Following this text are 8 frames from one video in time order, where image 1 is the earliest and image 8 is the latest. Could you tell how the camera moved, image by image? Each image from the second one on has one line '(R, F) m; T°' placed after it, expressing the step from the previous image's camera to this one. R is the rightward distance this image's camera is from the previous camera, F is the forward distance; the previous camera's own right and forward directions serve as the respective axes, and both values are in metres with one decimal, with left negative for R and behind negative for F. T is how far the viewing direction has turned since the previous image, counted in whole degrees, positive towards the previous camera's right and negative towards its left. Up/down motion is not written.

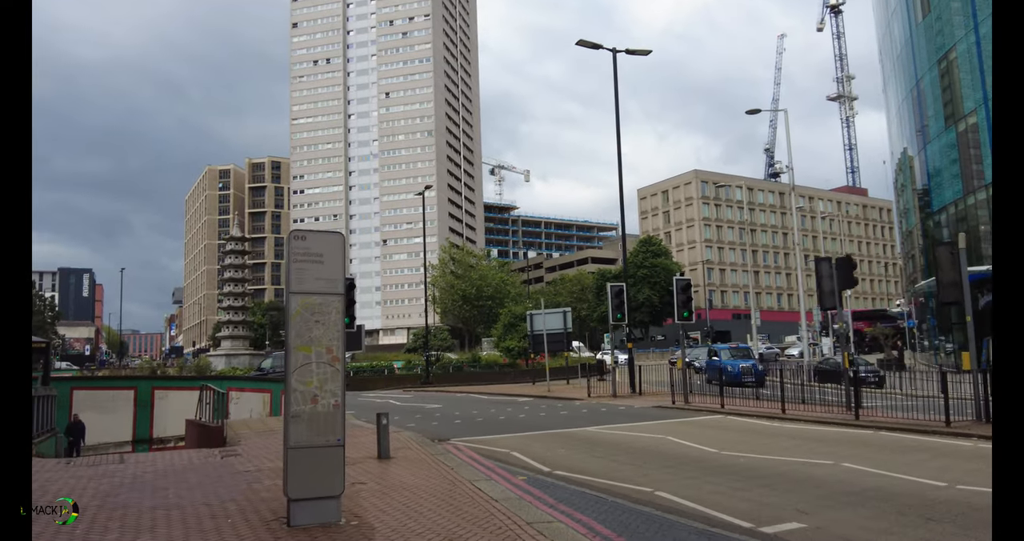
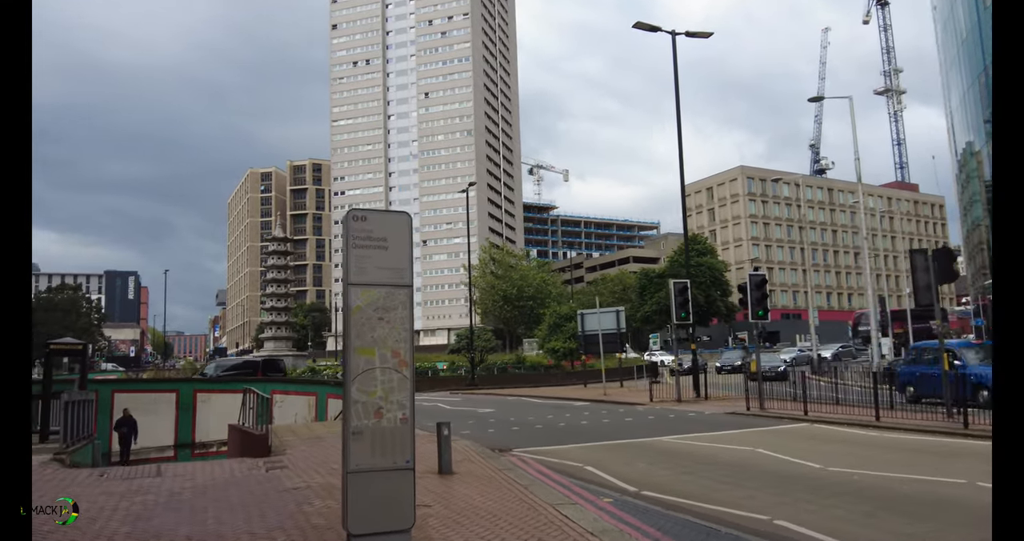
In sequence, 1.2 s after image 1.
(-0.5, +1.3) m; -3°
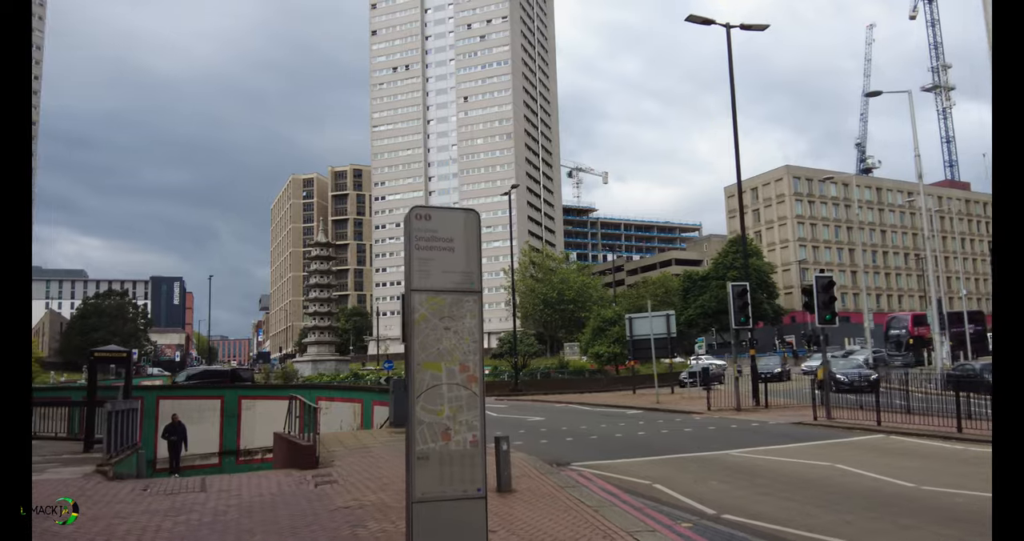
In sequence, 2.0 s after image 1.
(-0.3, +0.7) m; -3°
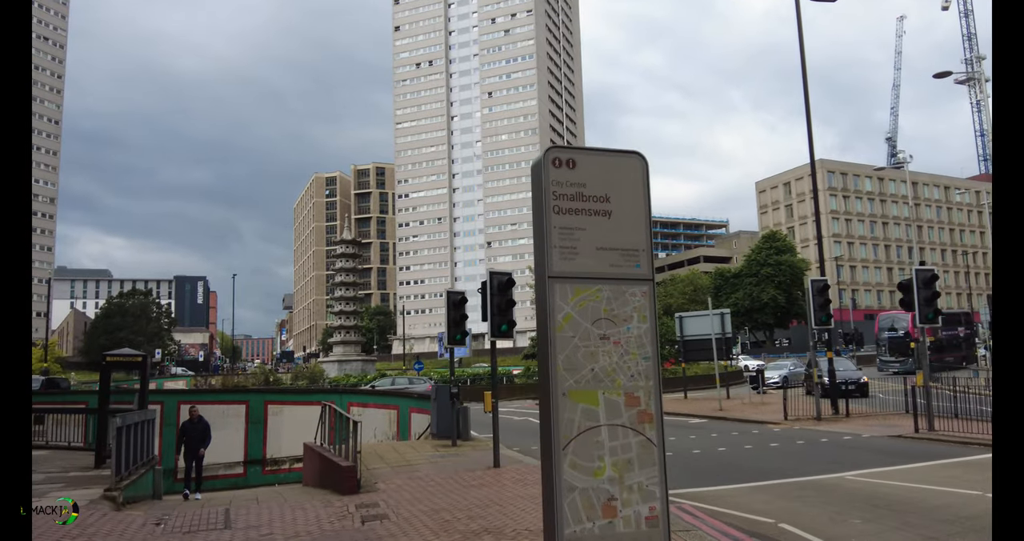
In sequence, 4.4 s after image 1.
(-0.7, +1.9) m; -1°
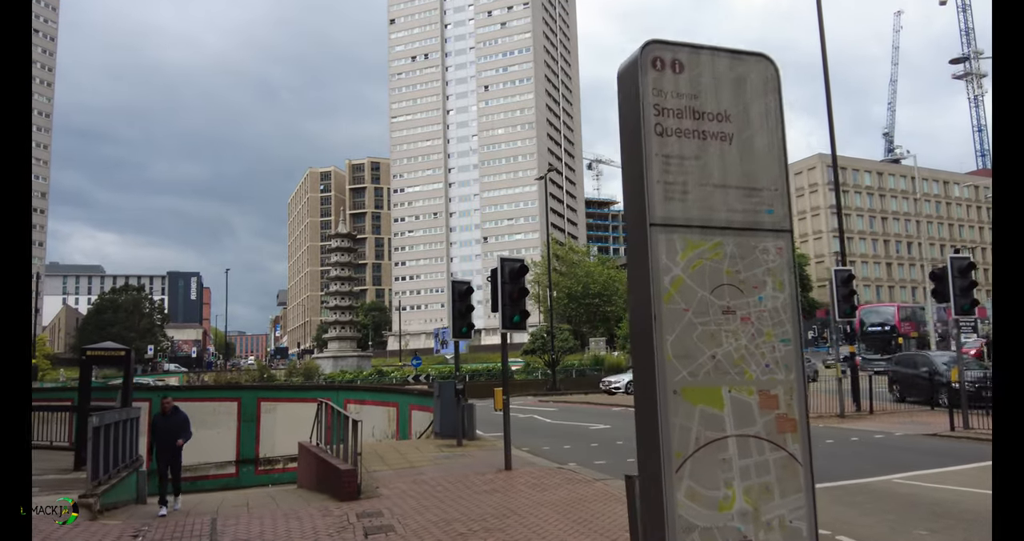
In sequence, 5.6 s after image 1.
(-0.3, +1.0) m; 0°
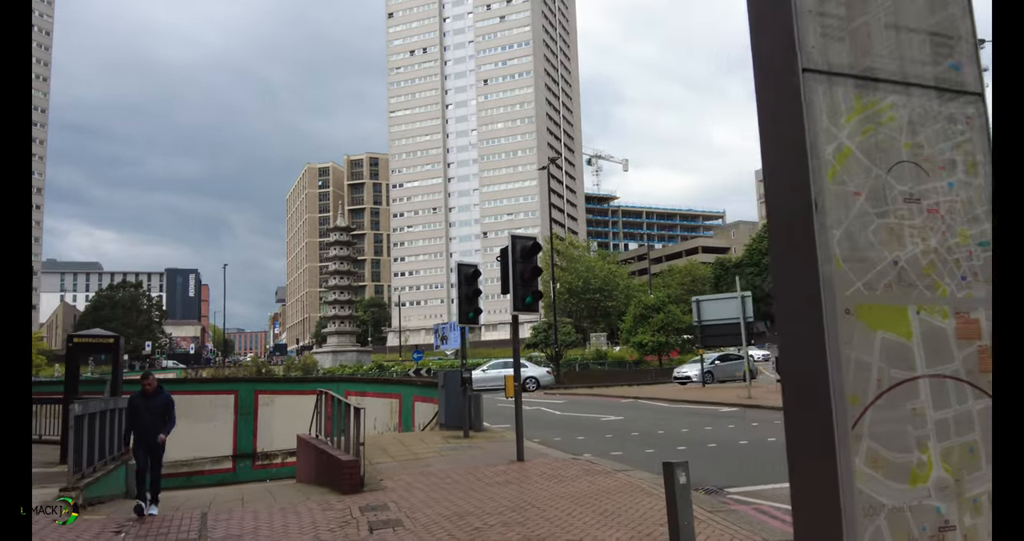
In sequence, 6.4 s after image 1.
(-0.2, +0.7) m; 0°
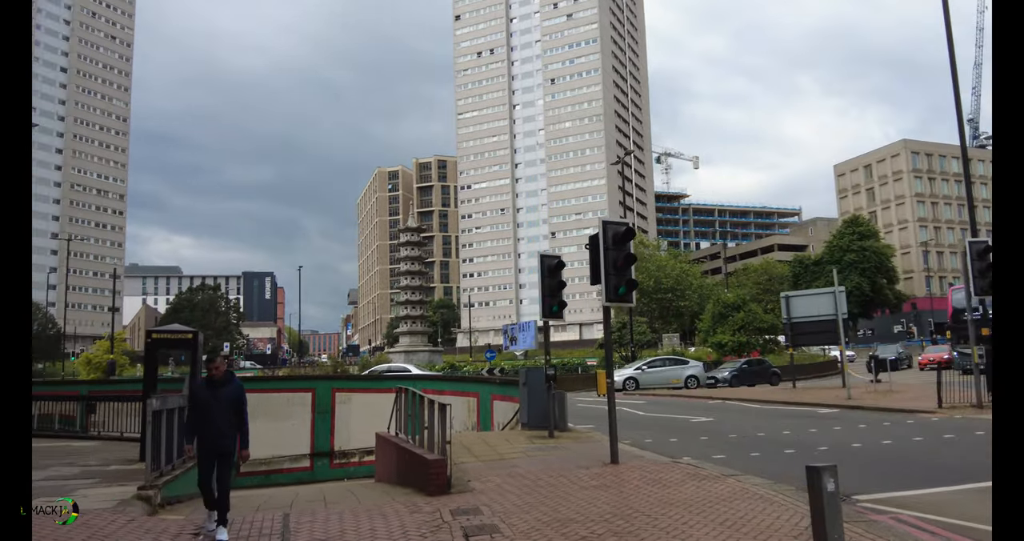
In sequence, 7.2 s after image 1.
(-0.3, +0.7) m; -5°
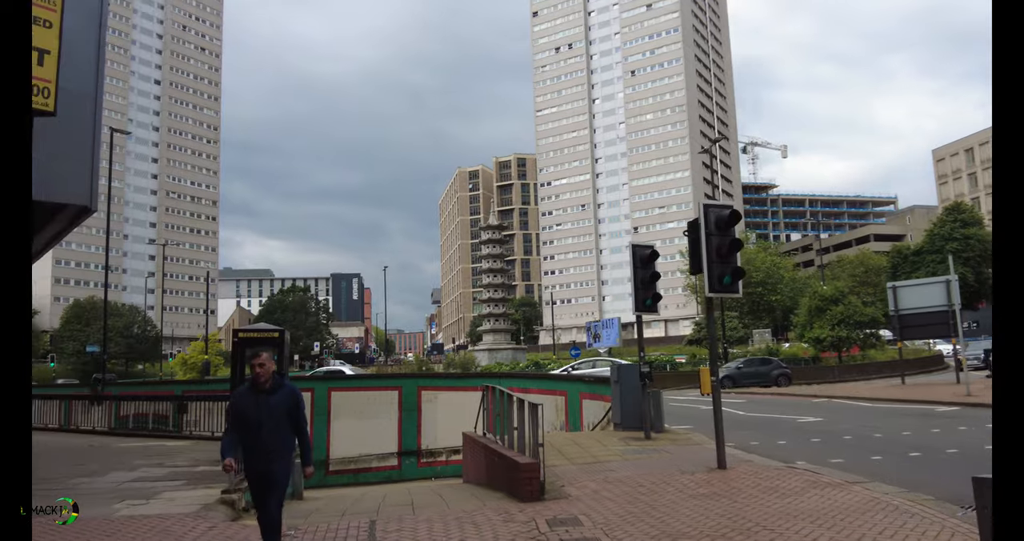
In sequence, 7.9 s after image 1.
(-0.1, +0.6) m; -6°
